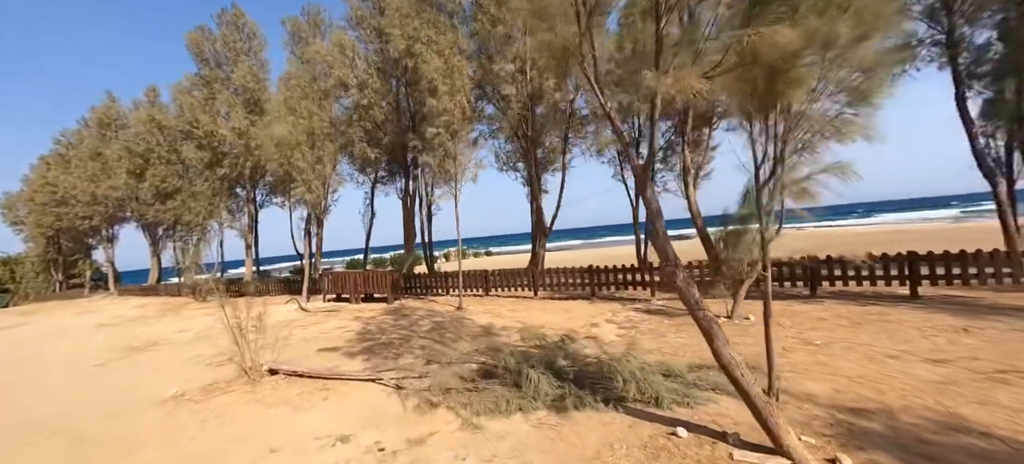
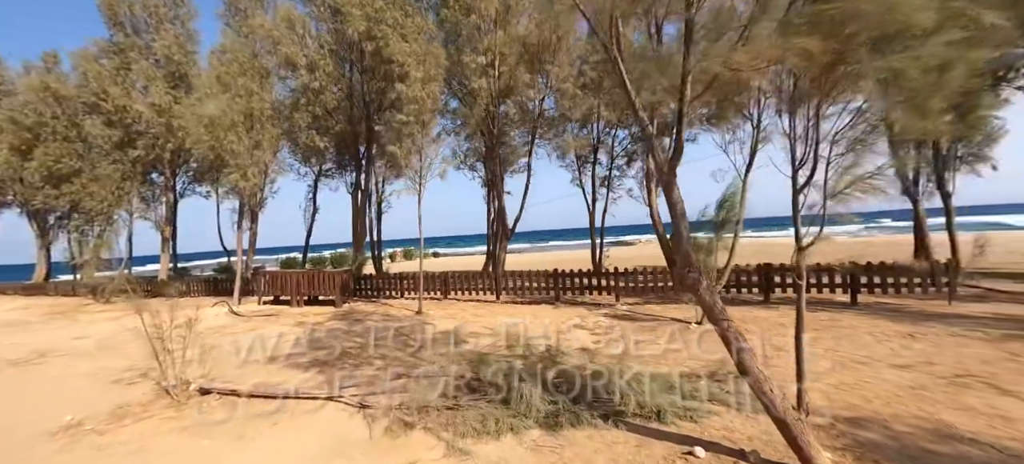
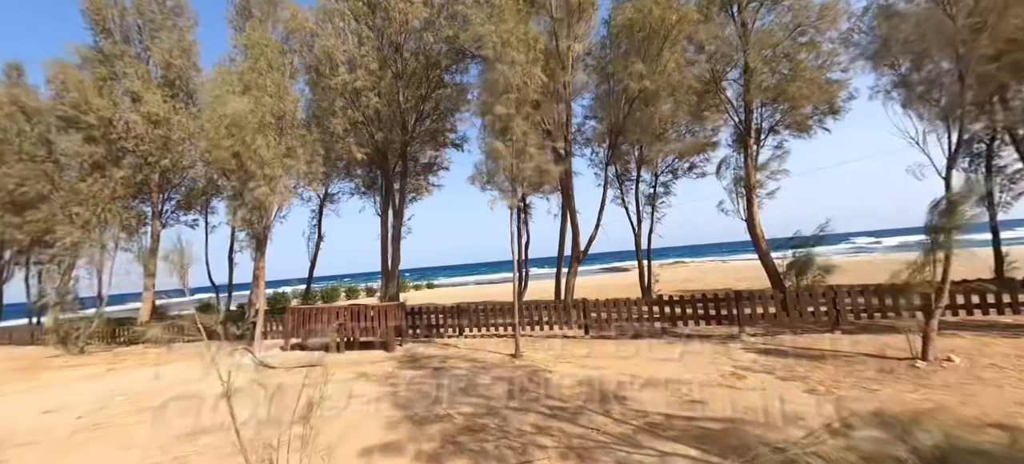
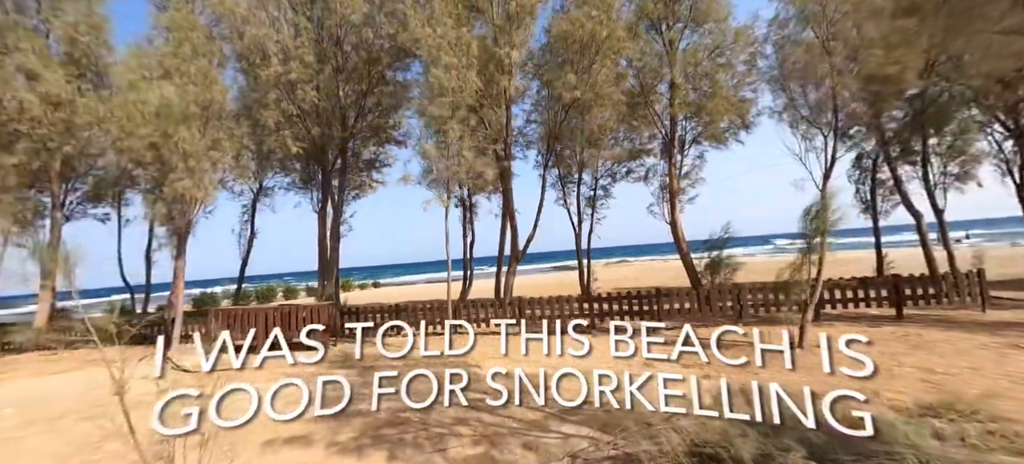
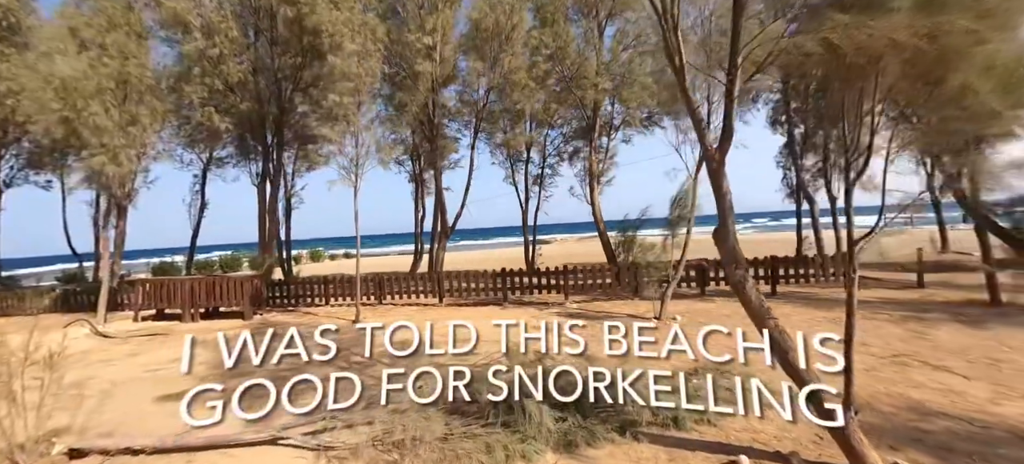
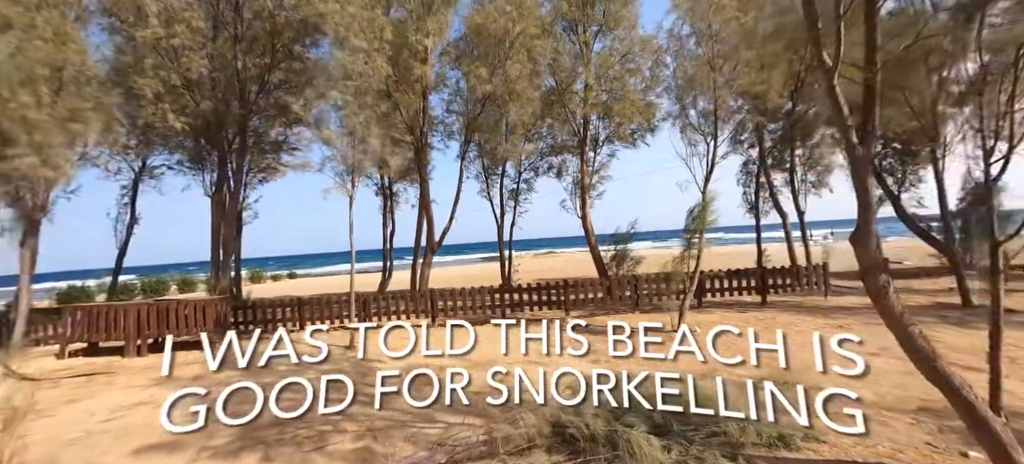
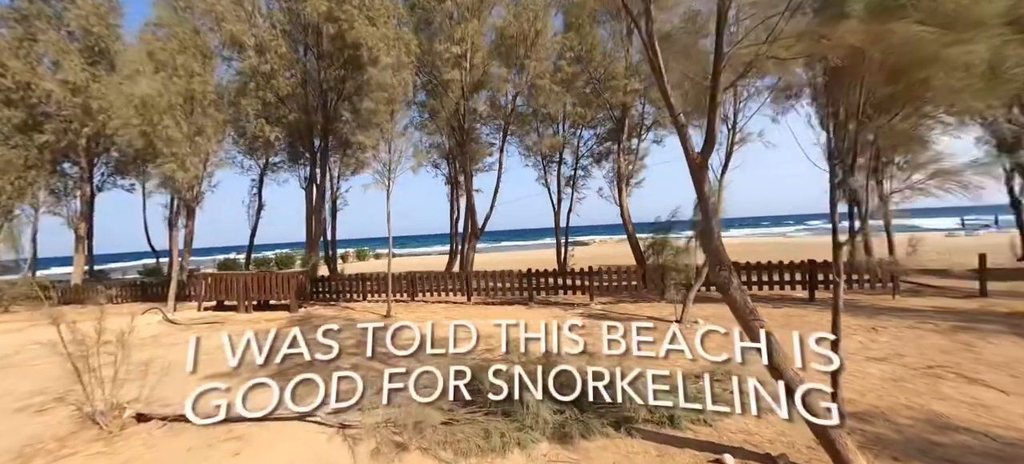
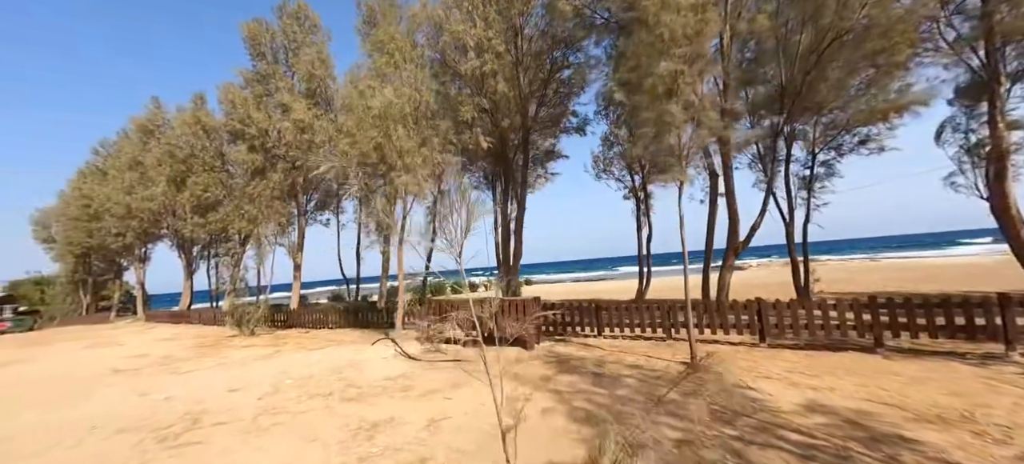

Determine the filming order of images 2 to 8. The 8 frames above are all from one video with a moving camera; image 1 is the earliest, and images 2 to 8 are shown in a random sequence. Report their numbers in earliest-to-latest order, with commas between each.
2, 7, 5, 6, 4, 3, 8
